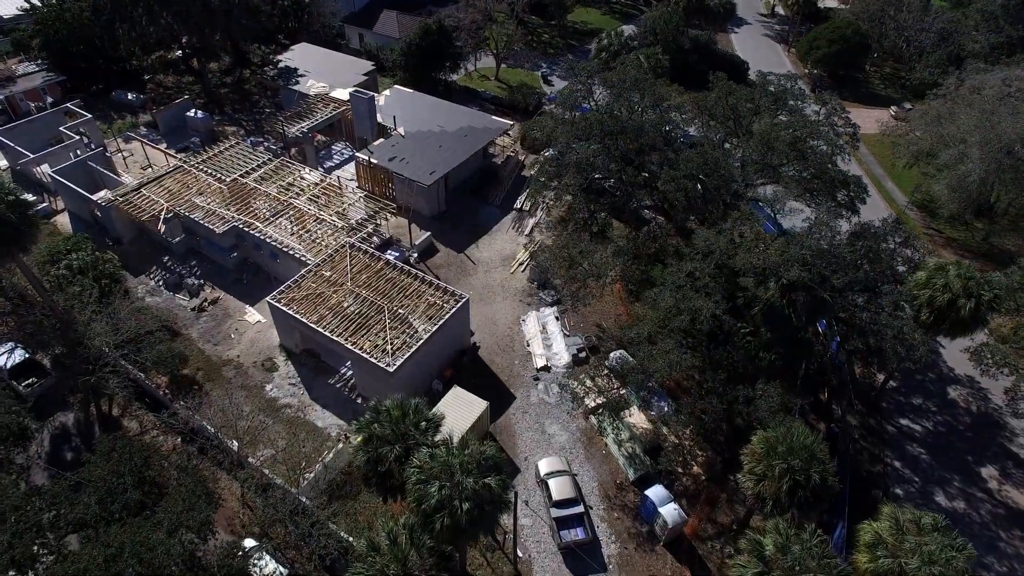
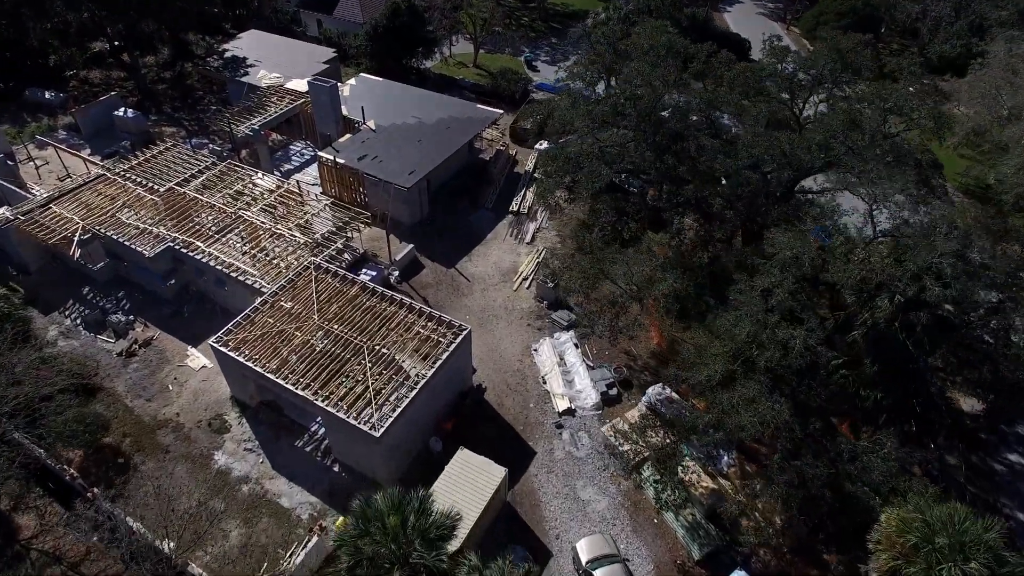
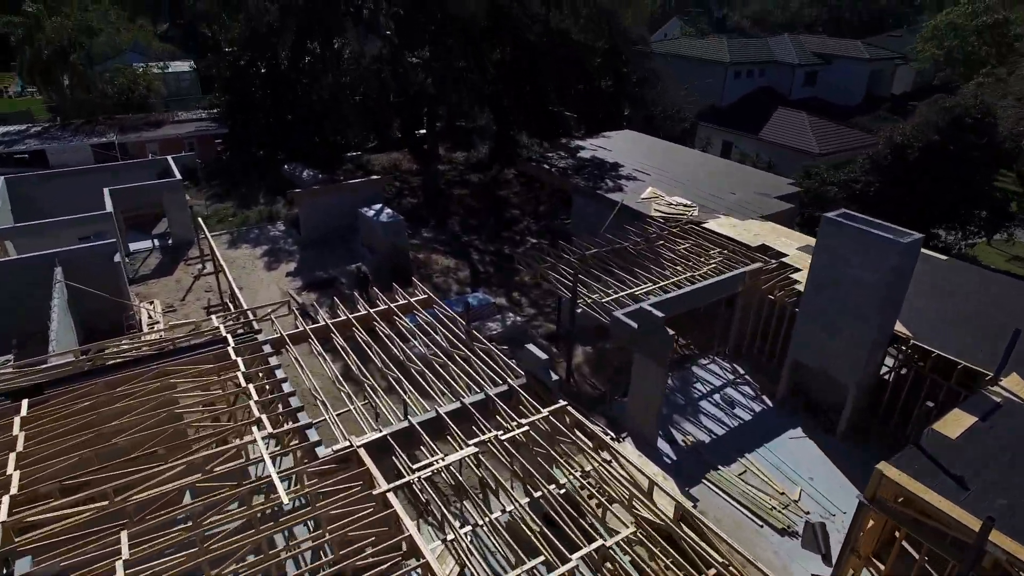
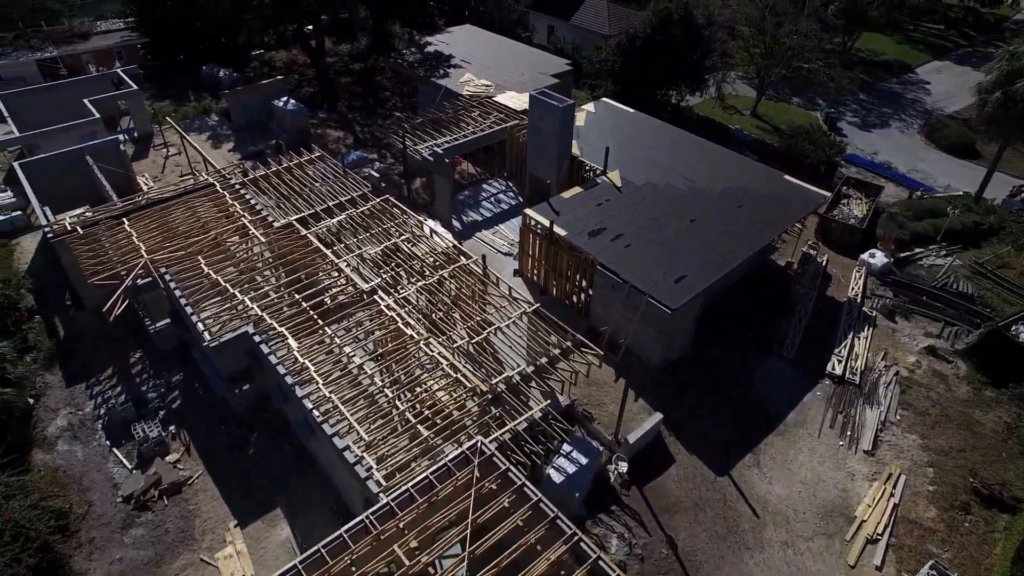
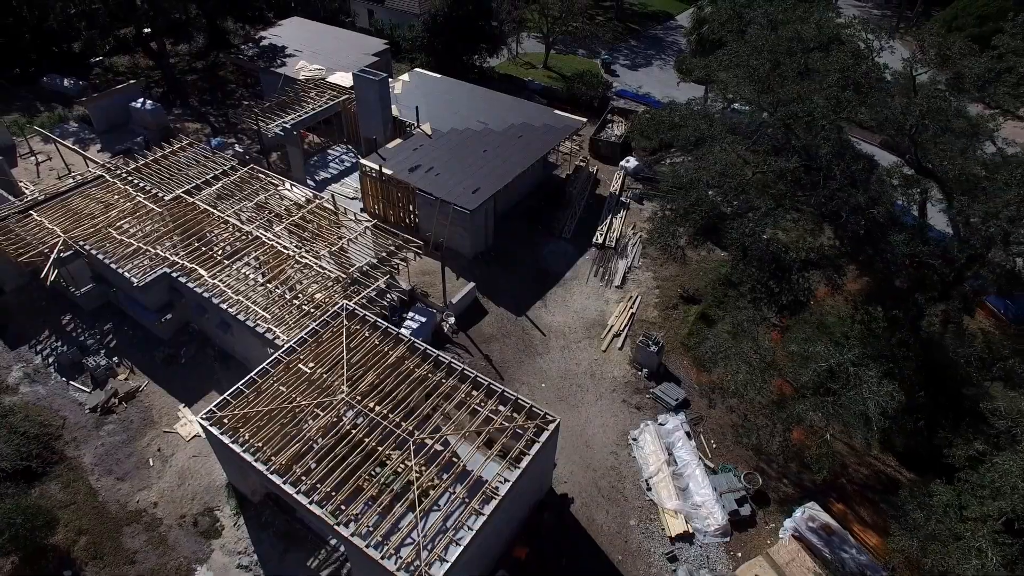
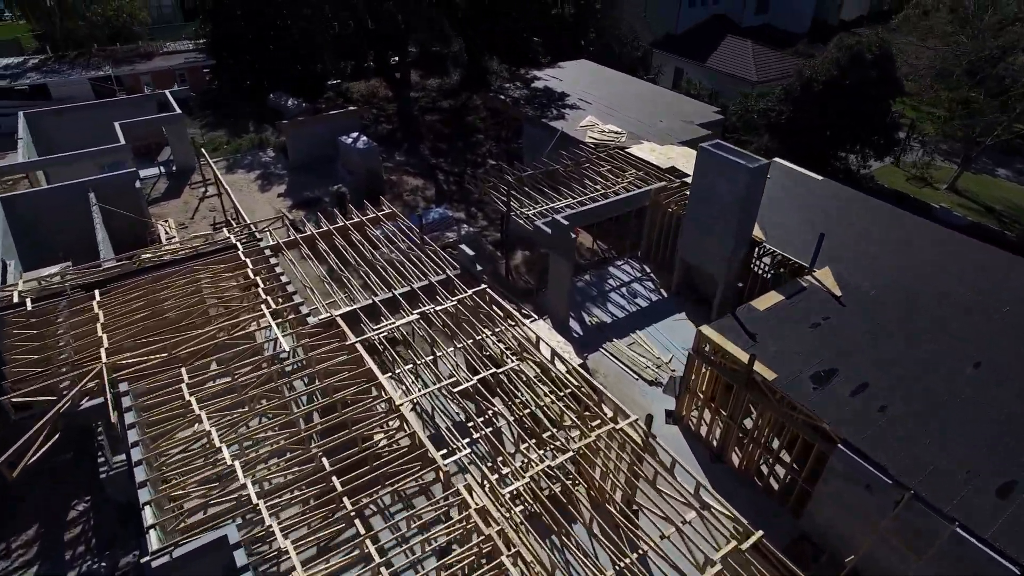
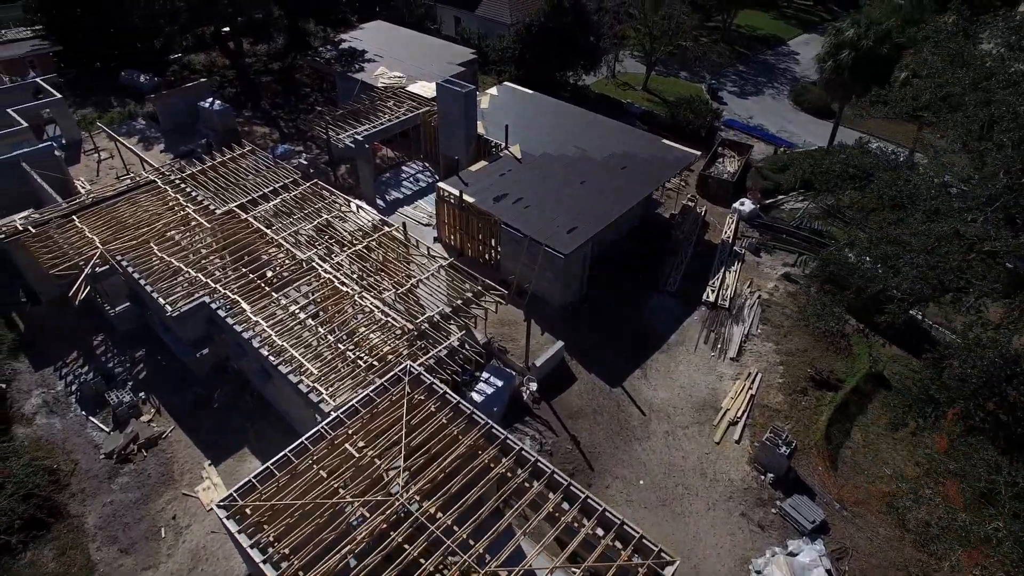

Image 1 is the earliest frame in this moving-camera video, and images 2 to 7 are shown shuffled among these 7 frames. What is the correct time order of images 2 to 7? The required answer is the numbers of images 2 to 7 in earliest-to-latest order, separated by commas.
2, 5, 7, 4, 6, 3
